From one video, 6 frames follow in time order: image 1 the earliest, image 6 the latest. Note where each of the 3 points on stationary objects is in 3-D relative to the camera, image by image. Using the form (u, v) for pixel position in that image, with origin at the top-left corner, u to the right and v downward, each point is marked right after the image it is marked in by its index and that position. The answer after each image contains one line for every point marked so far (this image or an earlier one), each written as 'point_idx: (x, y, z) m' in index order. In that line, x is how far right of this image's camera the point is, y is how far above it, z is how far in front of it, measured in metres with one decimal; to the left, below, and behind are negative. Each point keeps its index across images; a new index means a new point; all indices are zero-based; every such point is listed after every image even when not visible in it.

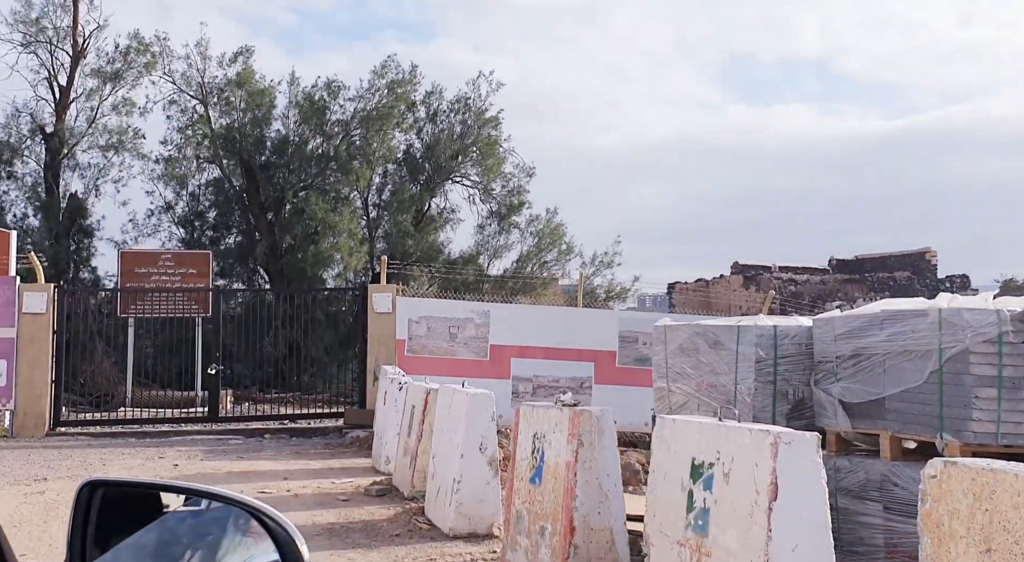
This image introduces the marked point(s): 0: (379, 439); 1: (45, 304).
0: (-1.3, -1.6, +11.3) m
1: (-6.3, -0.3, +15.1) m
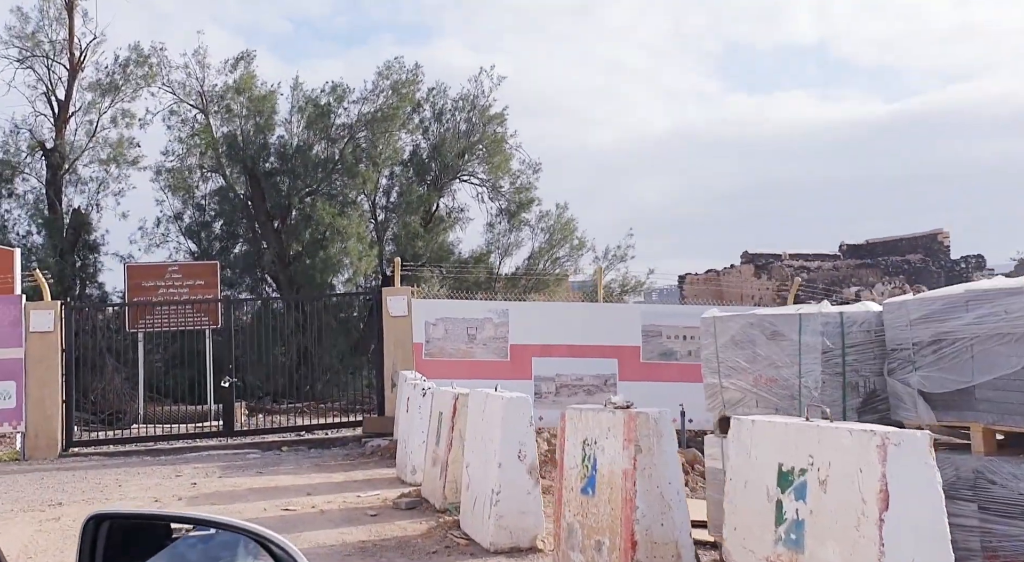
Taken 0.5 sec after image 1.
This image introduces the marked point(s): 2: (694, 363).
0: (-1.0, -1.6, +10.9) m
1: (-6.0, -0.5, +14.8) m
2: (+2.5, -1.1, +15.3) m
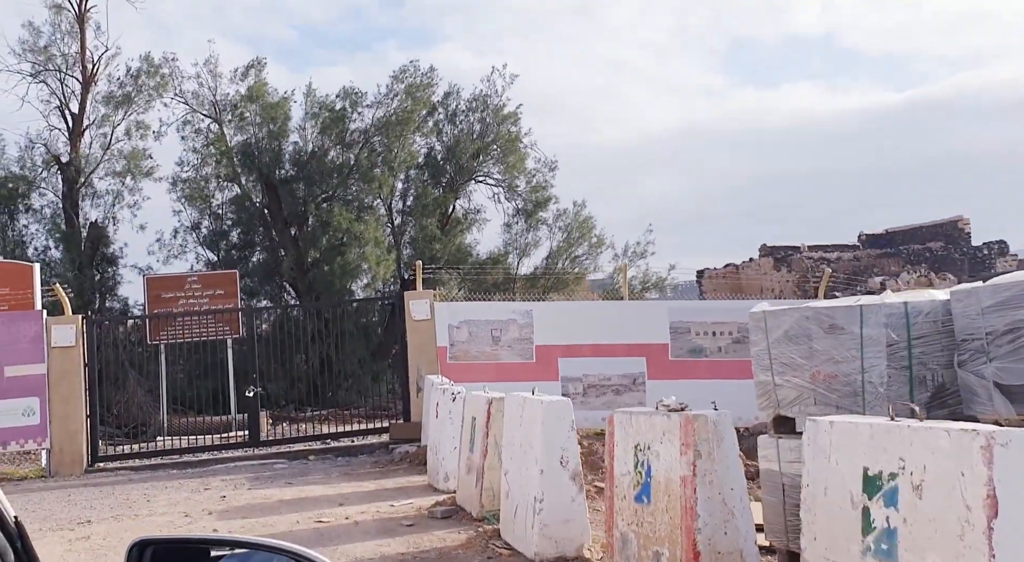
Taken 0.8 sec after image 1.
0: (-0.7, -1.7, +10.7) m
1: (-5.7, -0.7, +14.6) m
2: (+2.8, -1.0, +15.0) m
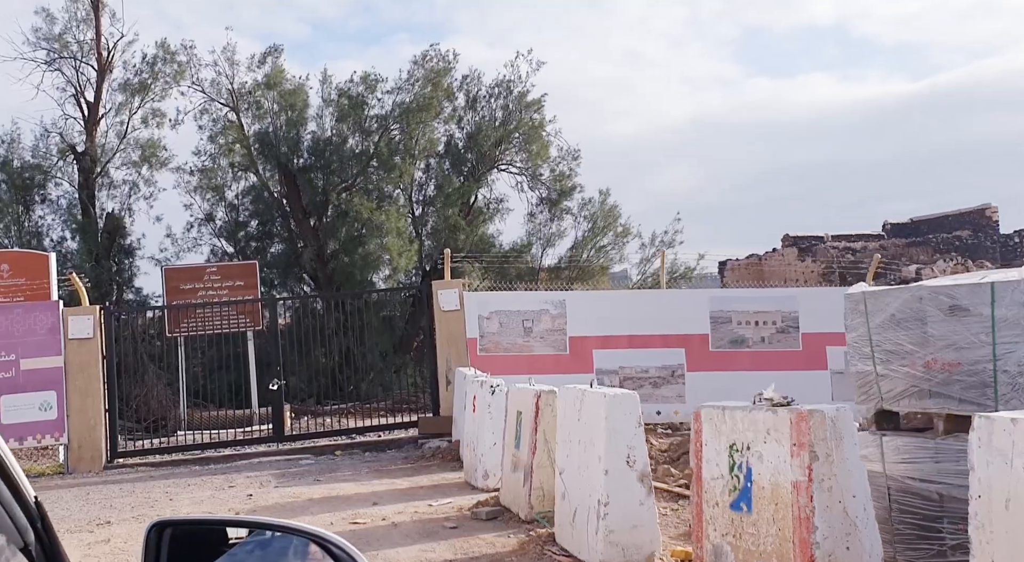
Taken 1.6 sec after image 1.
0: (-0.4, -1.5, +10.1) m
1: (-5.2, -0.6, +14.1) m
2: (+3.3, -0.9, +14.4) m
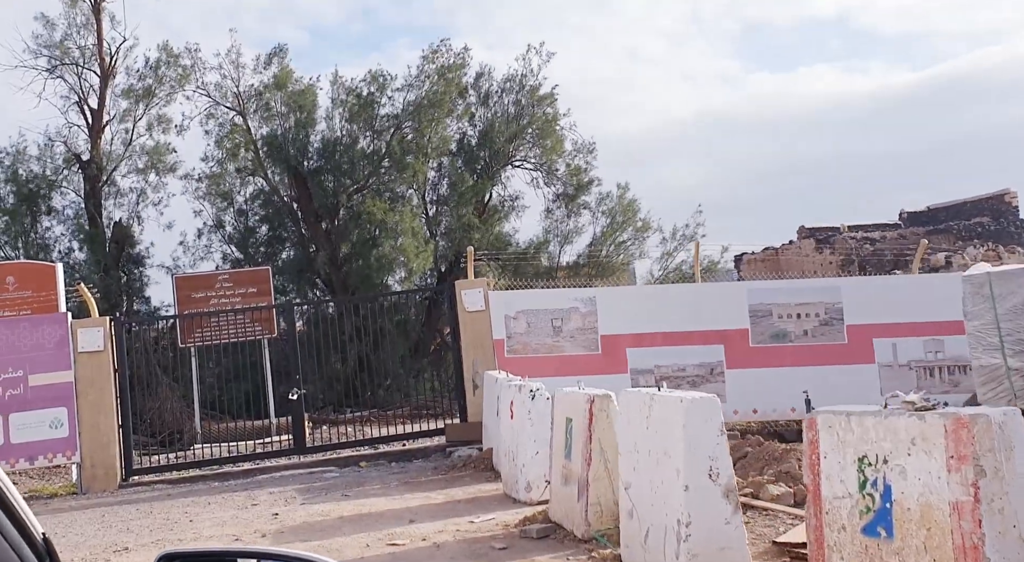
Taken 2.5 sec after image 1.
0: (0.0, -1.5, +9.5) m
1: (-4.9, -0.7, +13.5) m
2: (+3.6, -0.8, +13.7) m
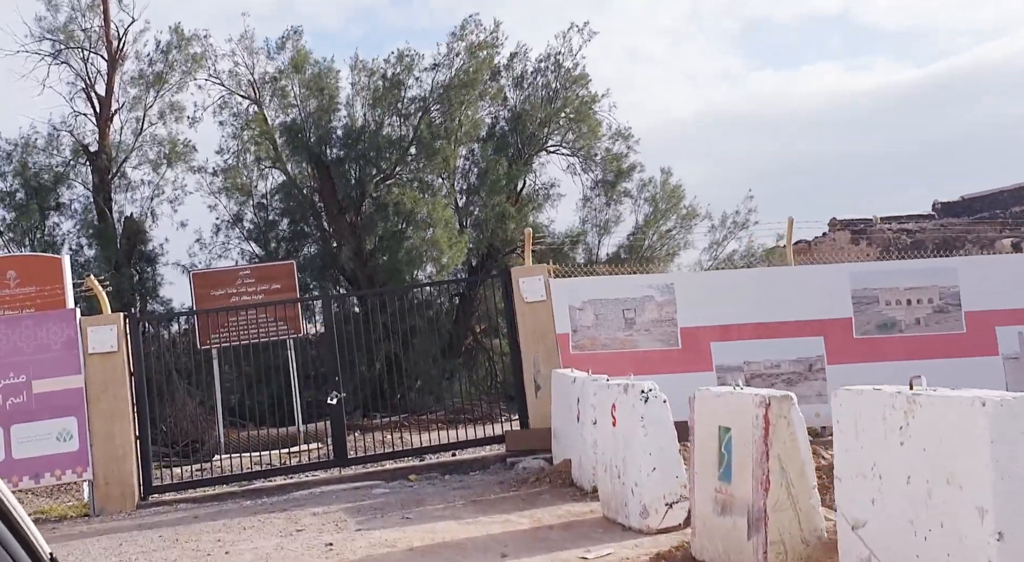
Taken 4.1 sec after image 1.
0: (+0.7, -1.4, +7.8) m
1: (-4.2, -0.6, +11.8) m
2: (+4.4, -0.6, +12.0) m
